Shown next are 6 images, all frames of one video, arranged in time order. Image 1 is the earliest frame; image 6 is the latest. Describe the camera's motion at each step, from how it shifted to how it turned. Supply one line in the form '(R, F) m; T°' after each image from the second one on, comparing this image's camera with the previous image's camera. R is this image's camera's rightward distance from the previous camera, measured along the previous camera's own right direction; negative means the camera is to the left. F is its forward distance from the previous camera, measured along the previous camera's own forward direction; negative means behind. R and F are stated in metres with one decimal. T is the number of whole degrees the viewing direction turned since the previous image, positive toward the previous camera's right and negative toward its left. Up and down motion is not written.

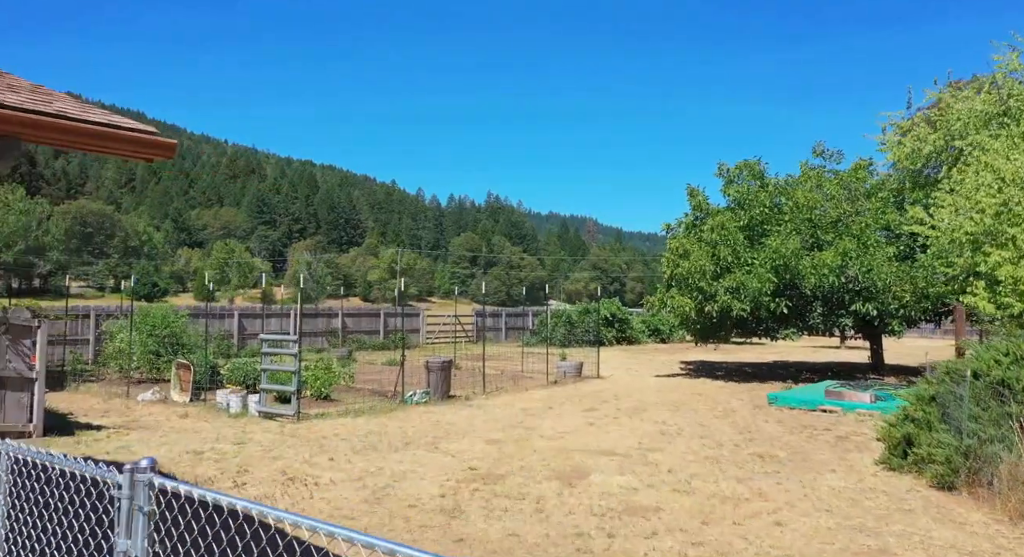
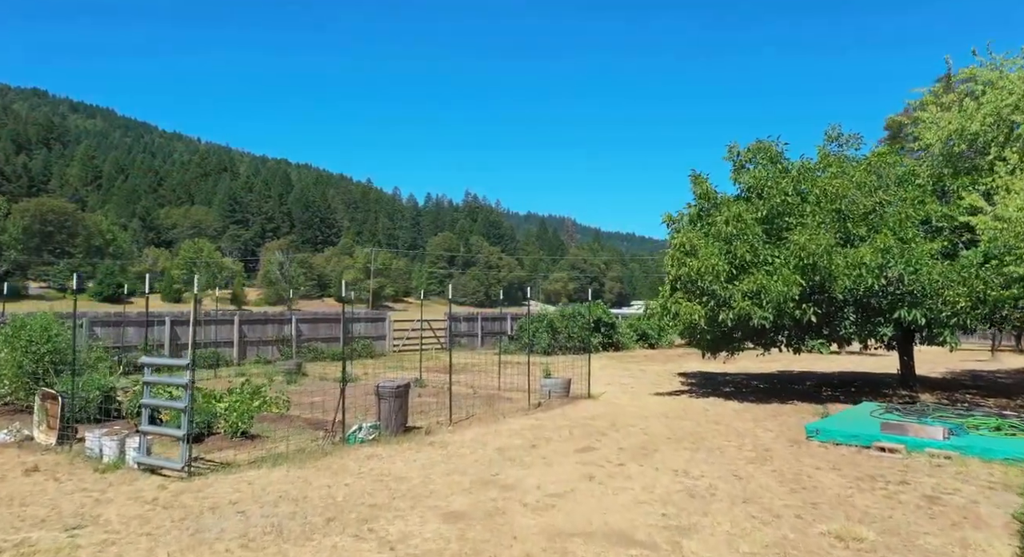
(+0.1, +2.7) m; +2°
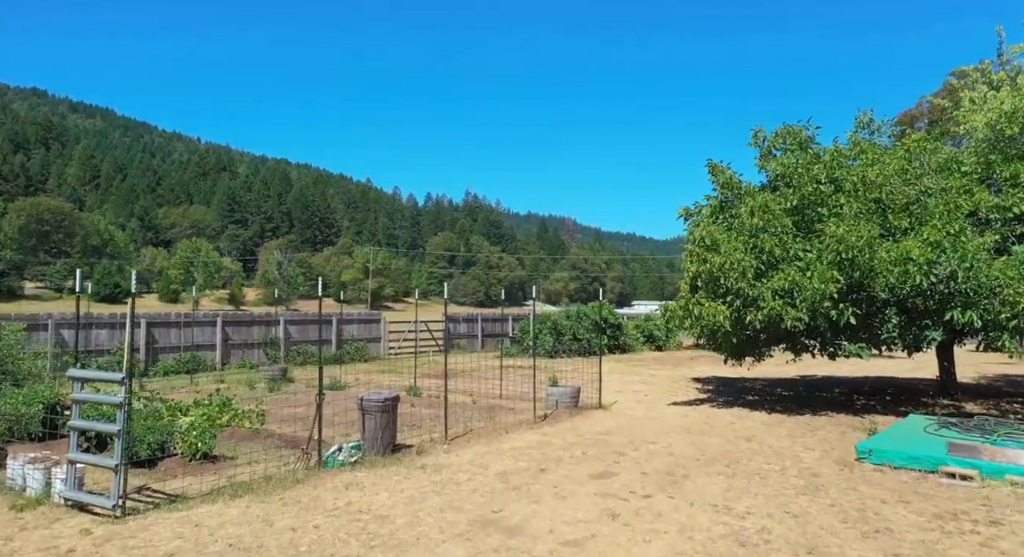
(0.0, +1.3) m; 0°
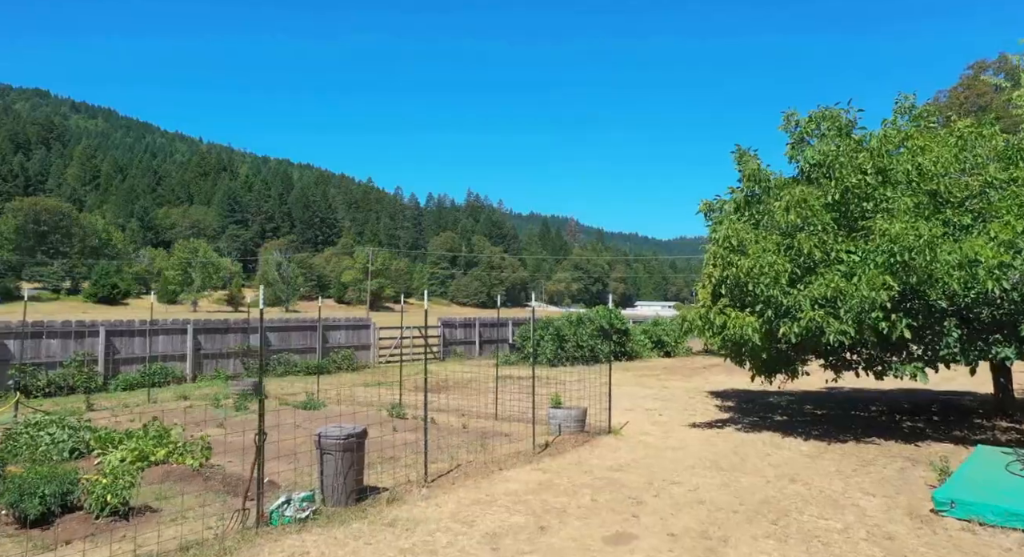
(+0.1, +1.7) m; 0°
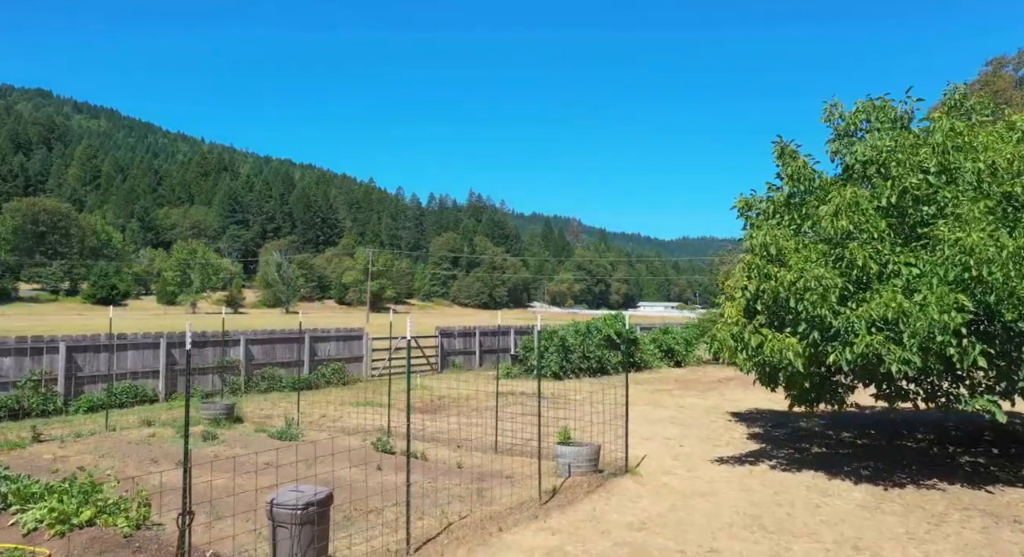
(0.0, +1.5) m; 0°
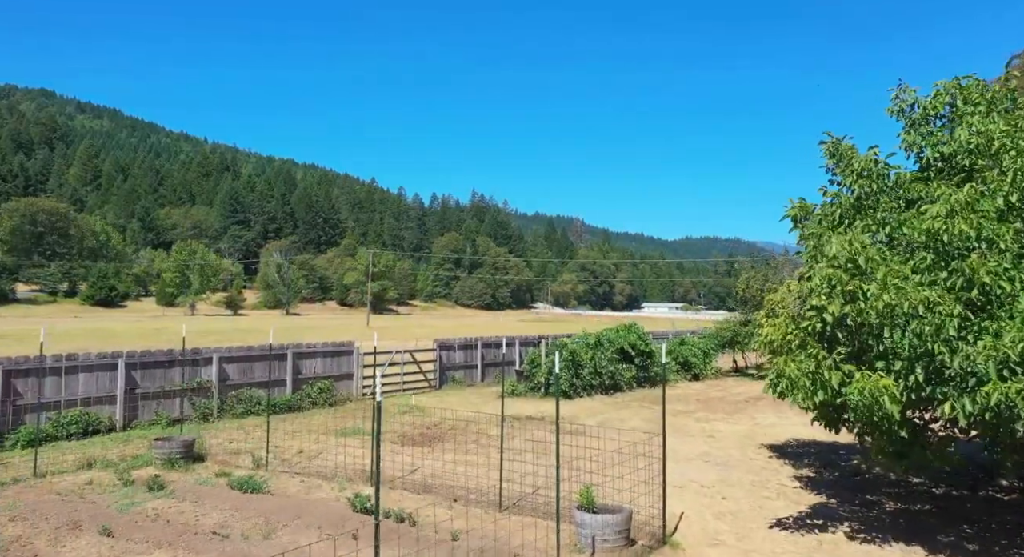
(-0.1, +2.0) m; 0°
